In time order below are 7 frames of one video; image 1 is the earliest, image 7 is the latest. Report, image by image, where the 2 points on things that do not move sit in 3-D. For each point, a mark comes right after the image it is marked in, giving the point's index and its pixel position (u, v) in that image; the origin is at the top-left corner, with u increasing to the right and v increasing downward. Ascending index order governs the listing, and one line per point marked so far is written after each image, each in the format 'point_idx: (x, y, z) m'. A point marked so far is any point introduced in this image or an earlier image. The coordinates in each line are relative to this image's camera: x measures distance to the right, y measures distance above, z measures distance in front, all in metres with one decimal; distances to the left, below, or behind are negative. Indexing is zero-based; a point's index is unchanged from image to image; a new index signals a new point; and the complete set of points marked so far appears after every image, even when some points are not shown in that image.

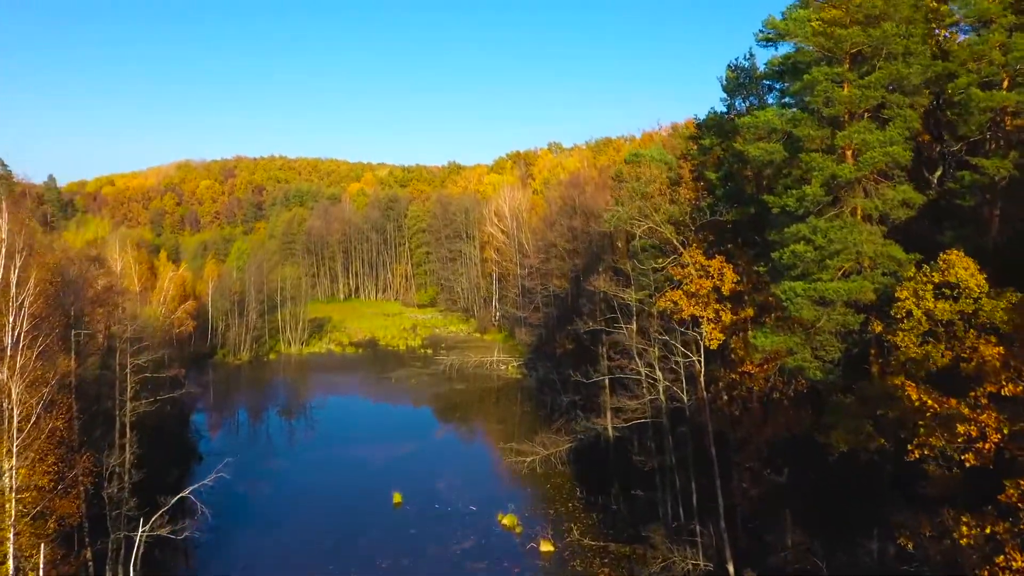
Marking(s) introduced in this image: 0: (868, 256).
0: (+6.3, +0.5, +11.1) m
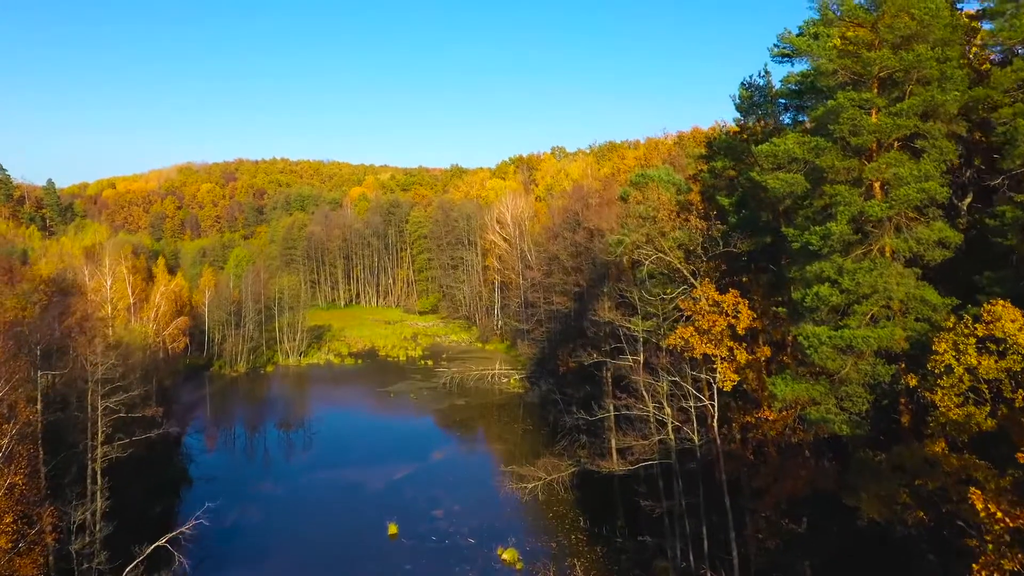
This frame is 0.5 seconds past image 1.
0: (+6.2, -0.2, +10.1) m
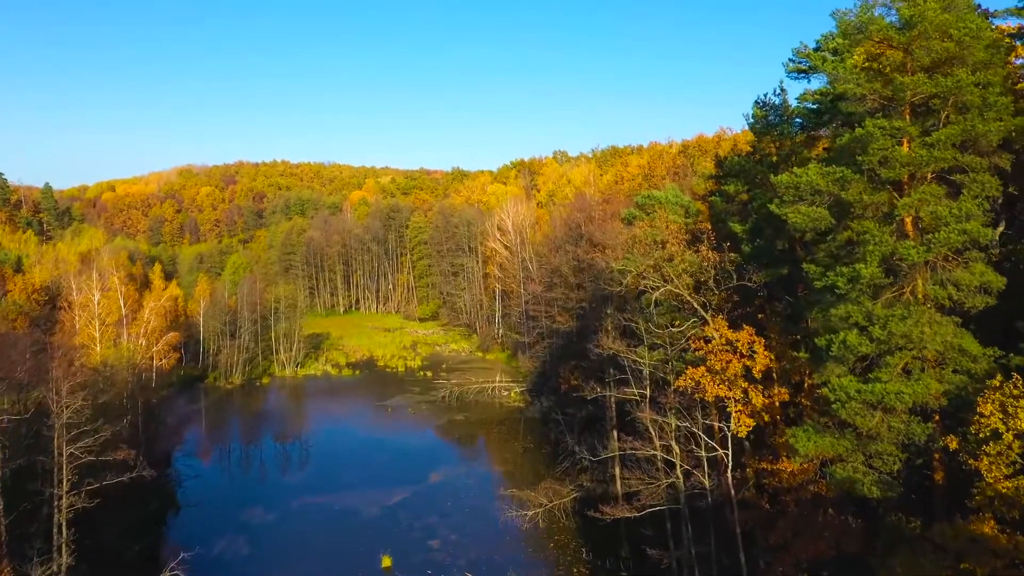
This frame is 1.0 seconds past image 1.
0: (+6.2, -0.9, +9.2) m
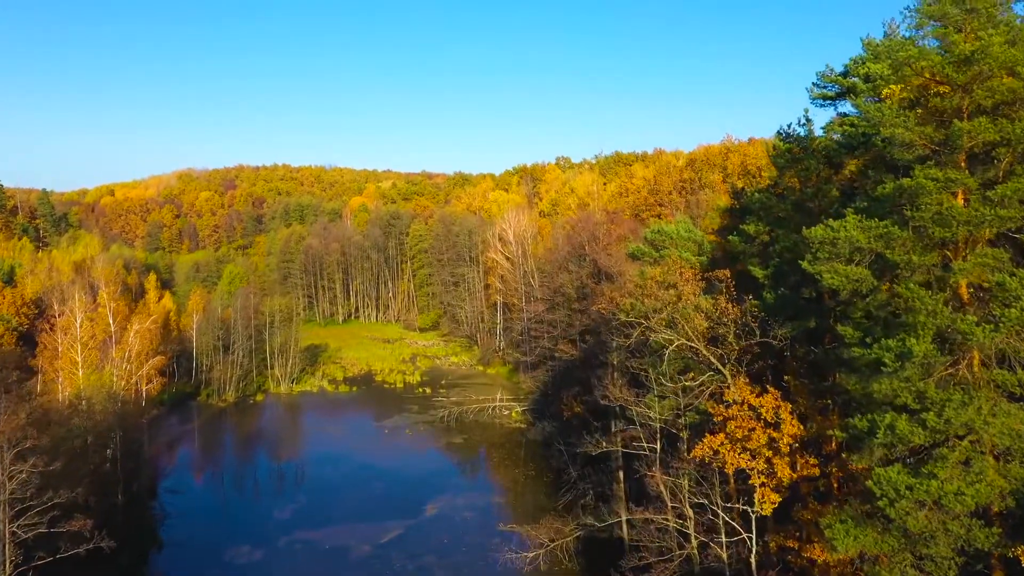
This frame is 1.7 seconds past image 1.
0: (+6.1, -1.9, +7.9) m
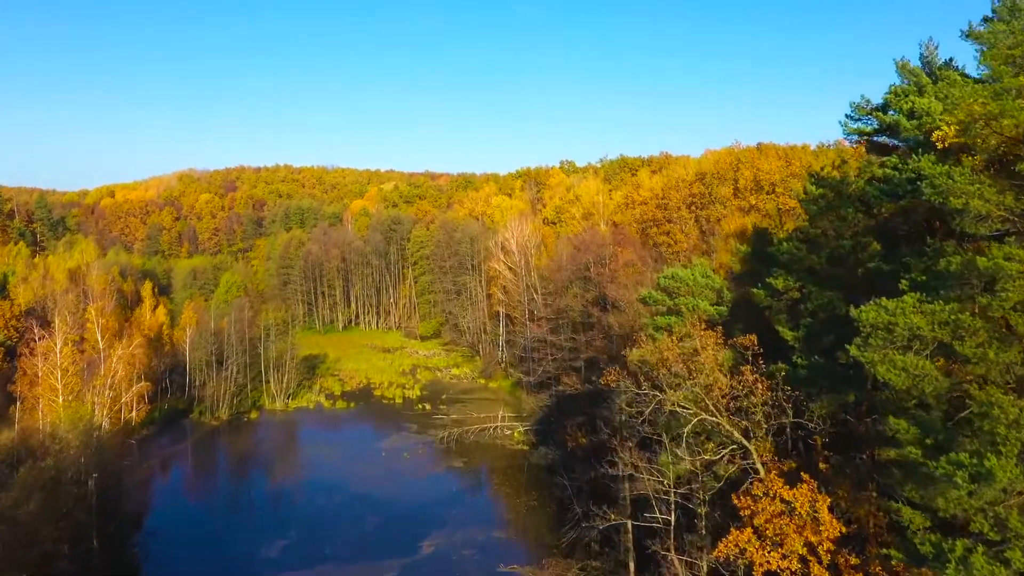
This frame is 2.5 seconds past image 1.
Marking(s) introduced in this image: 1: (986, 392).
0: (+6.1, -3.1, +6.5) m
1: (+5.3, -1.1, +7.2) m
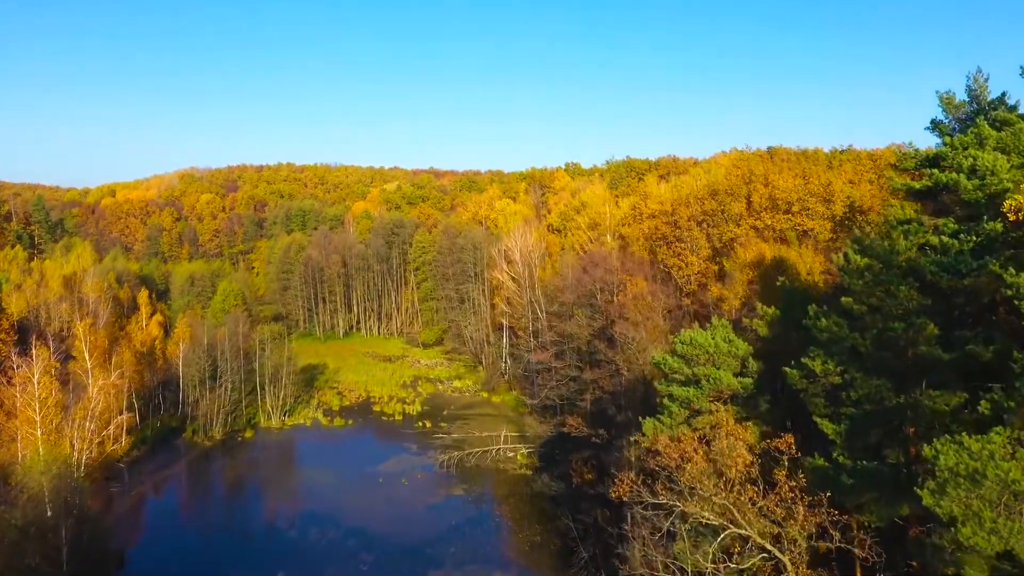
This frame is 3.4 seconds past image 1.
0: (+6.0, -4.4, +5.0) m
1: (+5.2, -2.5, +5.7) m
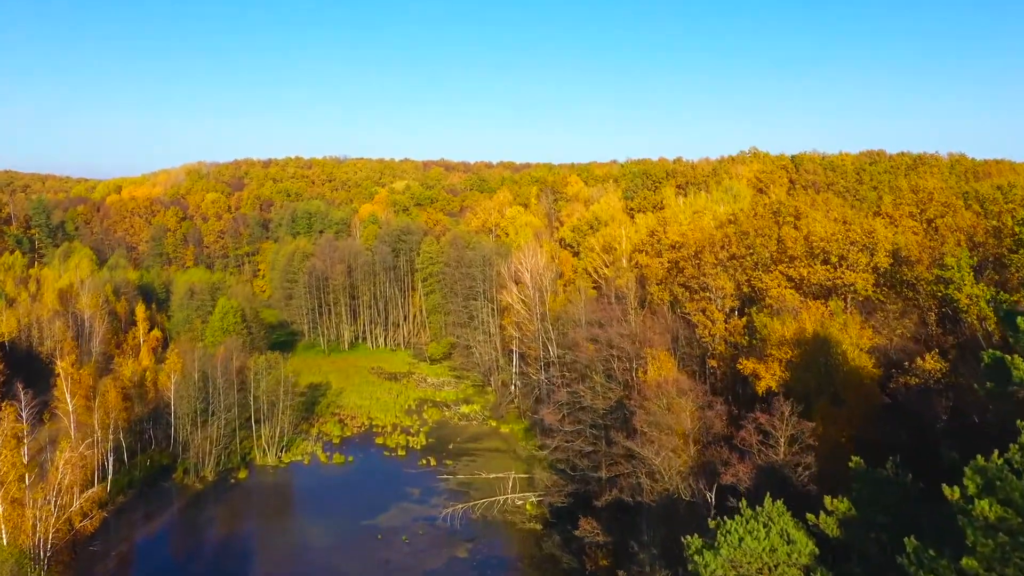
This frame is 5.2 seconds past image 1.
0: (+5.8, -7.4, +2.5) m
1: (+5.1, -5.5, +3.1) m
